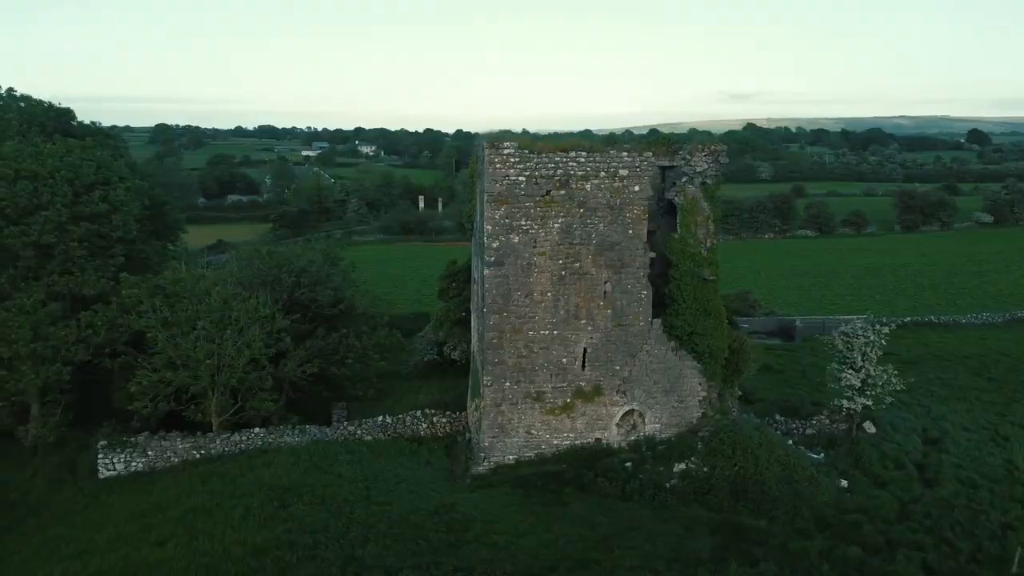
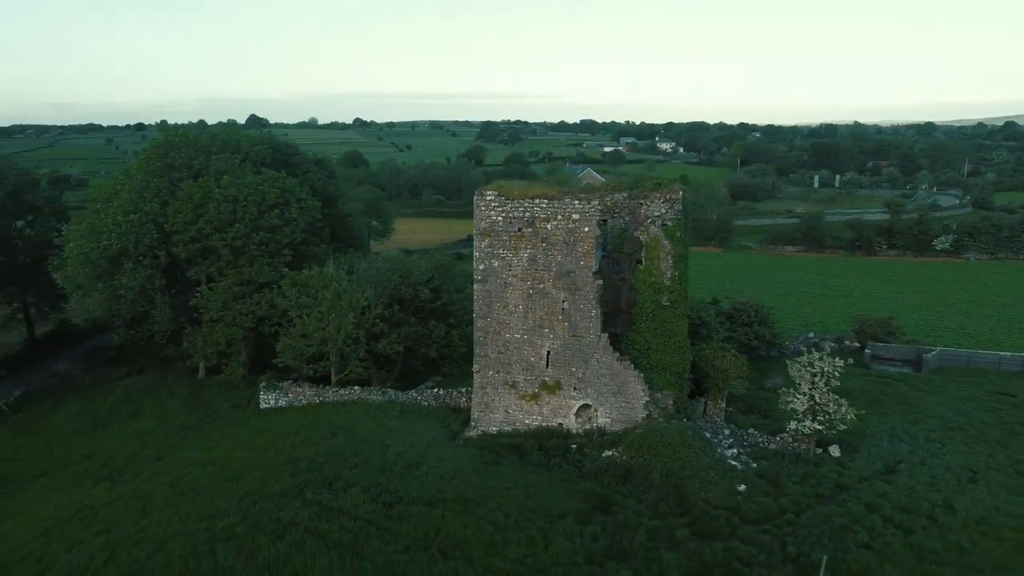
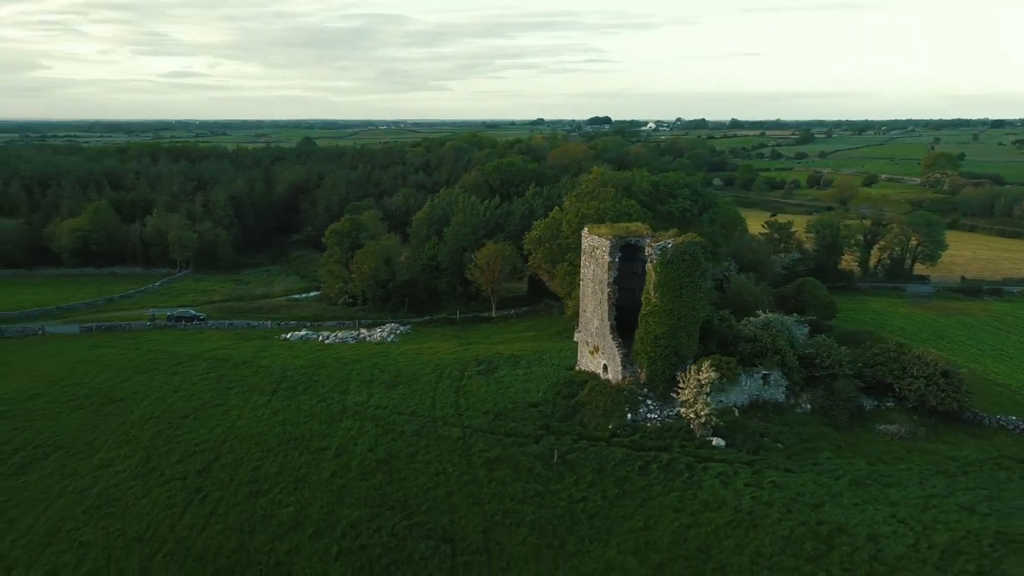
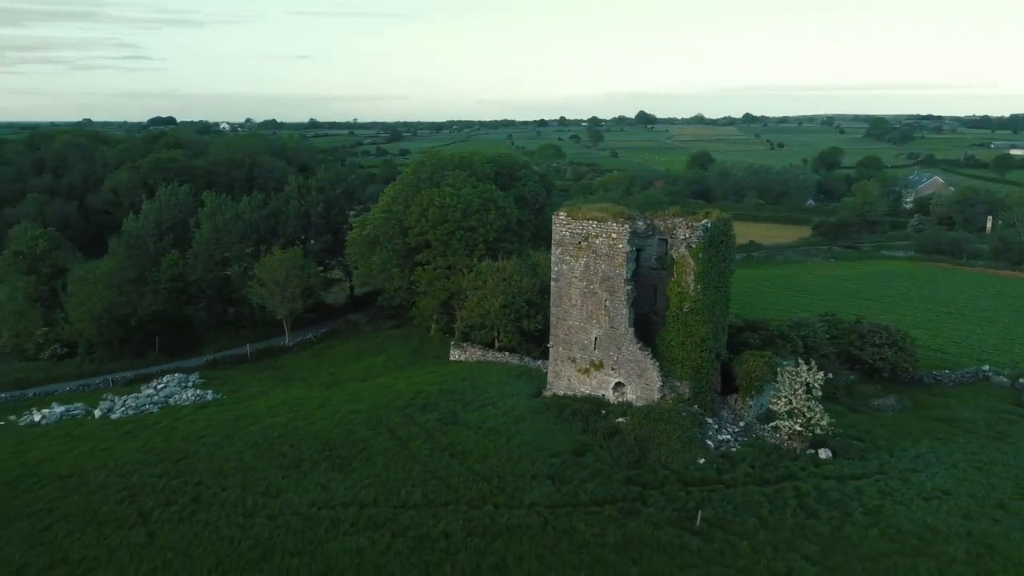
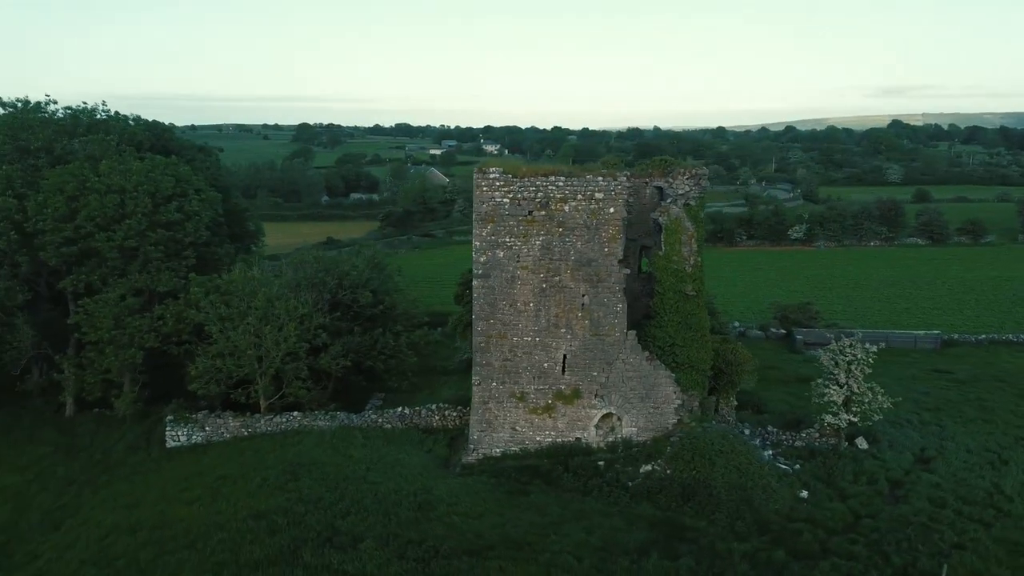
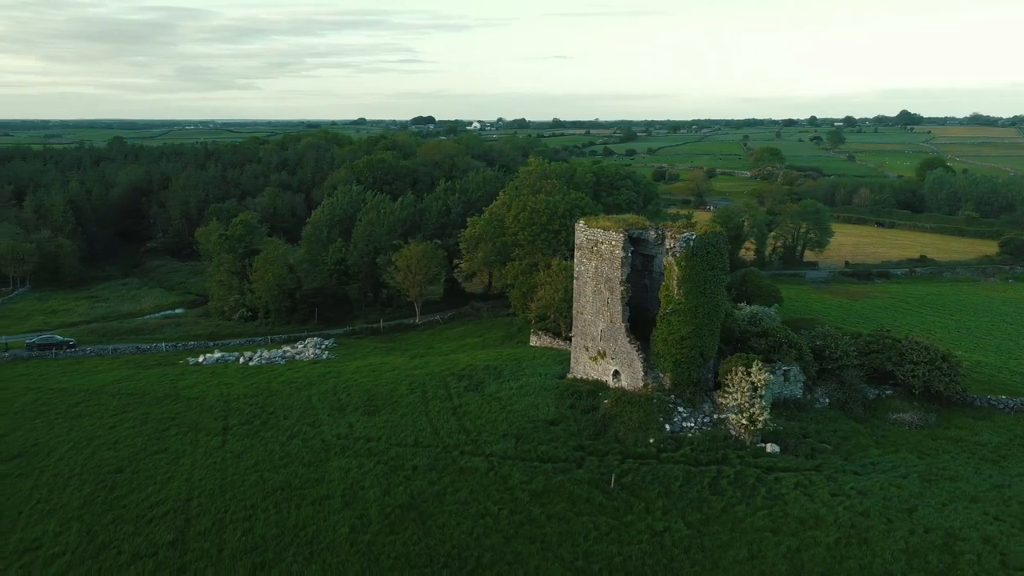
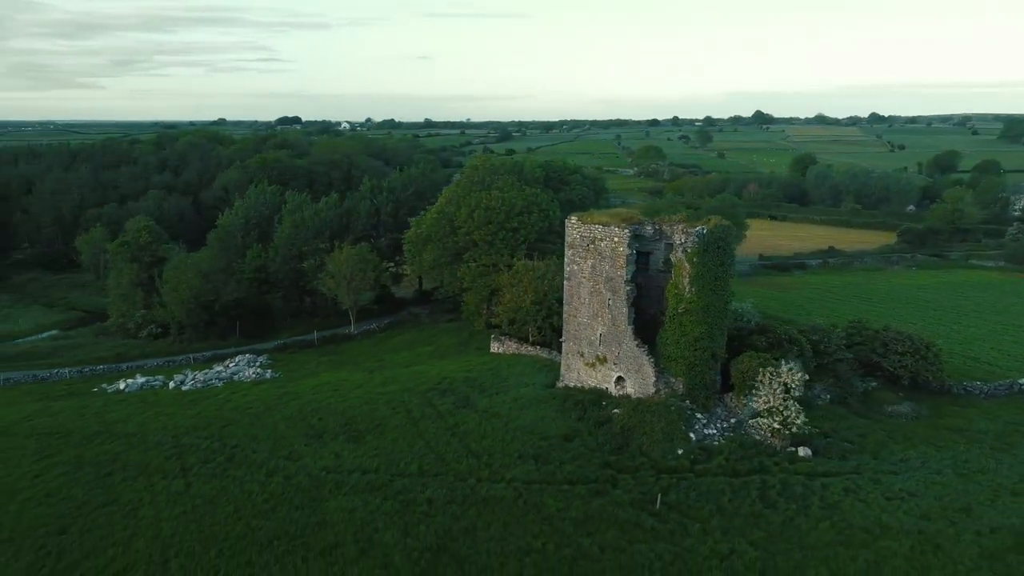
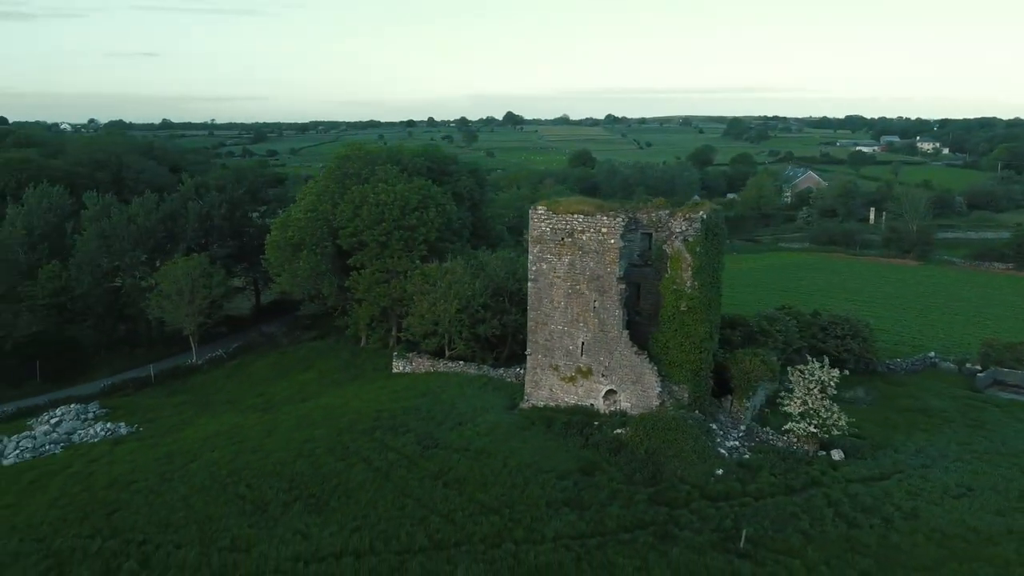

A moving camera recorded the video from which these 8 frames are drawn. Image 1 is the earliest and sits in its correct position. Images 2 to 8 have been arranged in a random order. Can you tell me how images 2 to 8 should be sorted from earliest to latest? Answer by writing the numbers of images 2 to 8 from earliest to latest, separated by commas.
5, 2, 8, 4, 7, 6, 3
